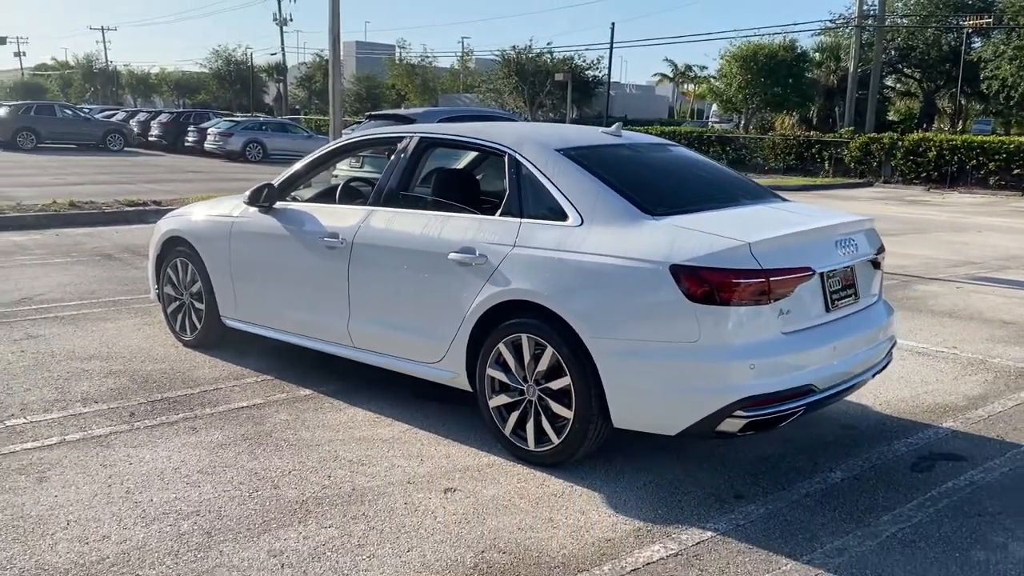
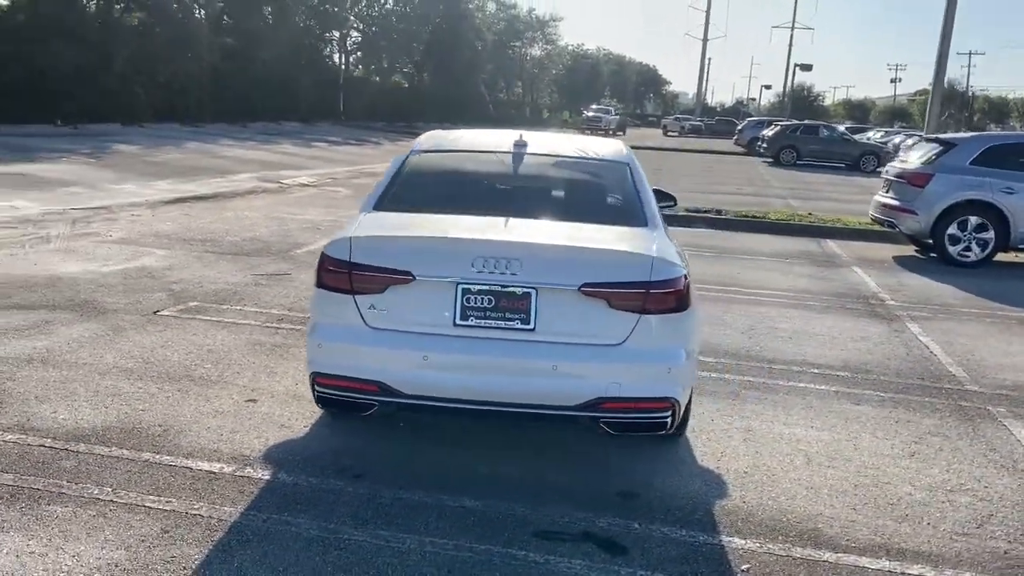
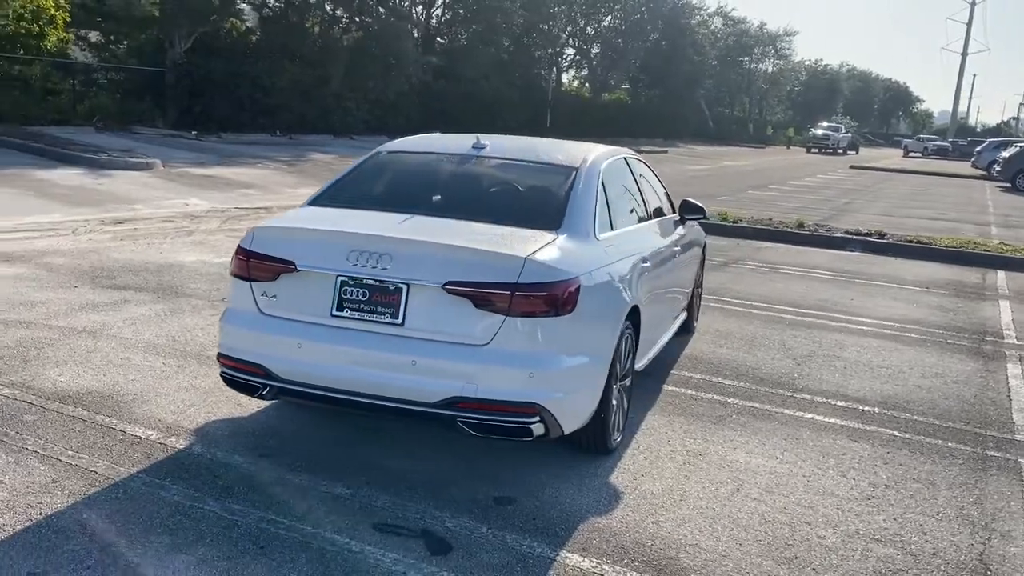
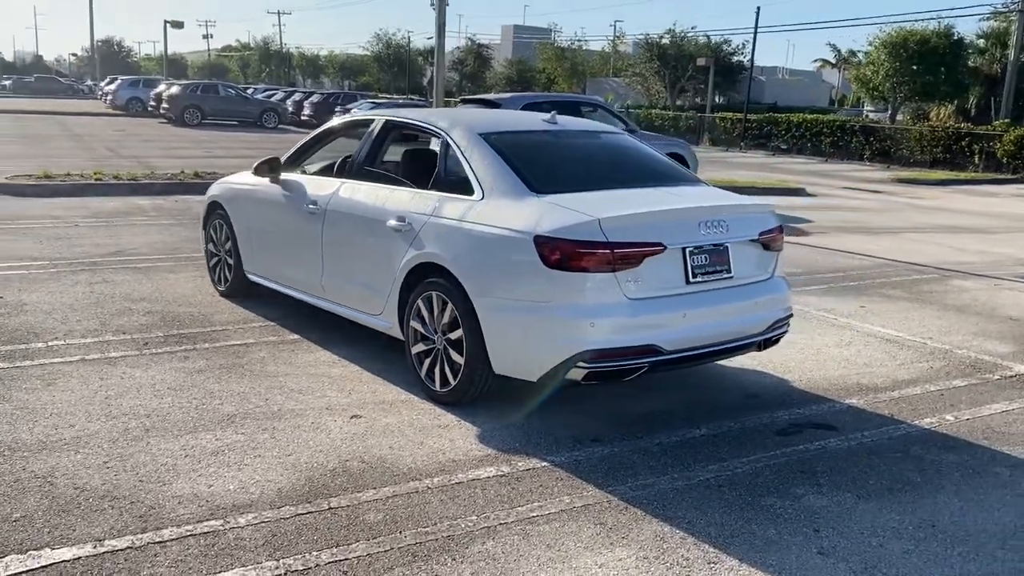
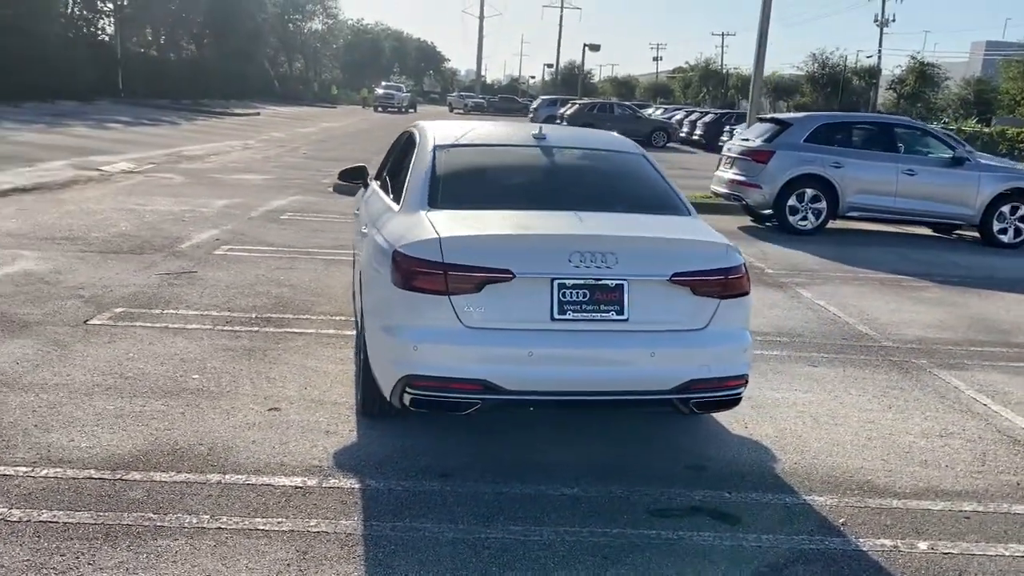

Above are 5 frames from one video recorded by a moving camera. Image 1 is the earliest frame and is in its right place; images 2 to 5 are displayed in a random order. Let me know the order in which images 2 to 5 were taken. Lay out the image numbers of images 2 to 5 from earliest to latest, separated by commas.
4, 5, 2, 3
